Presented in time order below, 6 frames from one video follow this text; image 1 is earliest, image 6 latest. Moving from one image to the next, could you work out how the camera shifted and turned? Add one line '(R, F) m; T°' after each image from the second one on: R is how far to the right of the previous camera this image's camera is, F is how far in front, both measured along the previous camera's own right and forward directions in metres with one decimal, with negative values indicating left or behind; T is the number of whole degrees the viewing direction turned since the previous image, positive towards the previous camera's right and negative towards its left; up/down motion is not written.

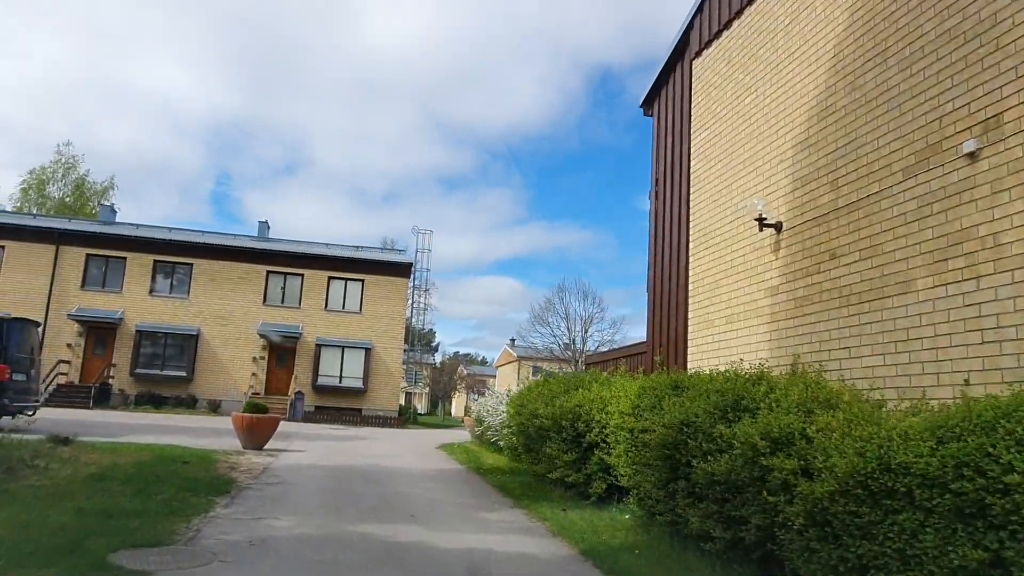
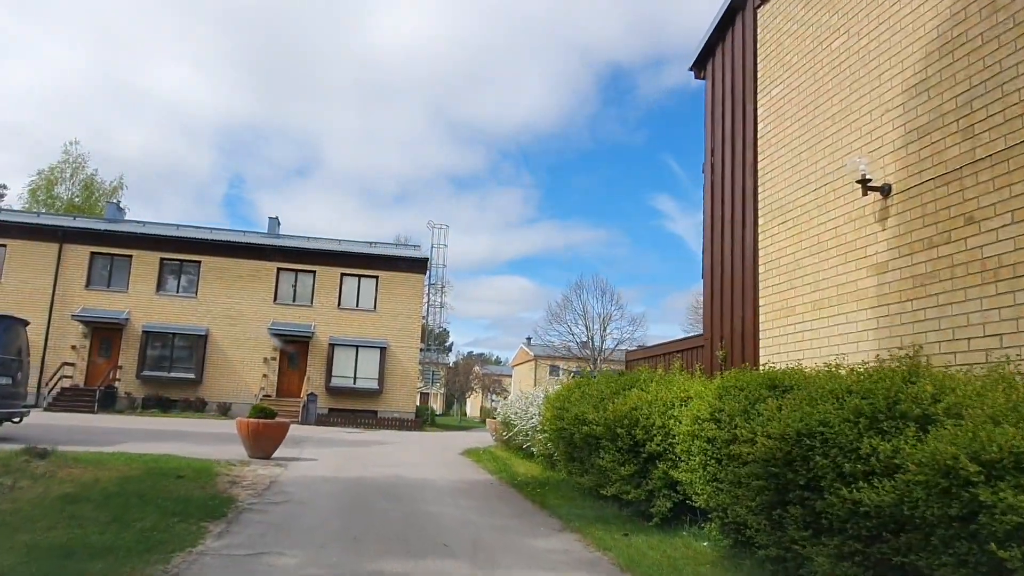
(-0.4, +1.5) m; -1°
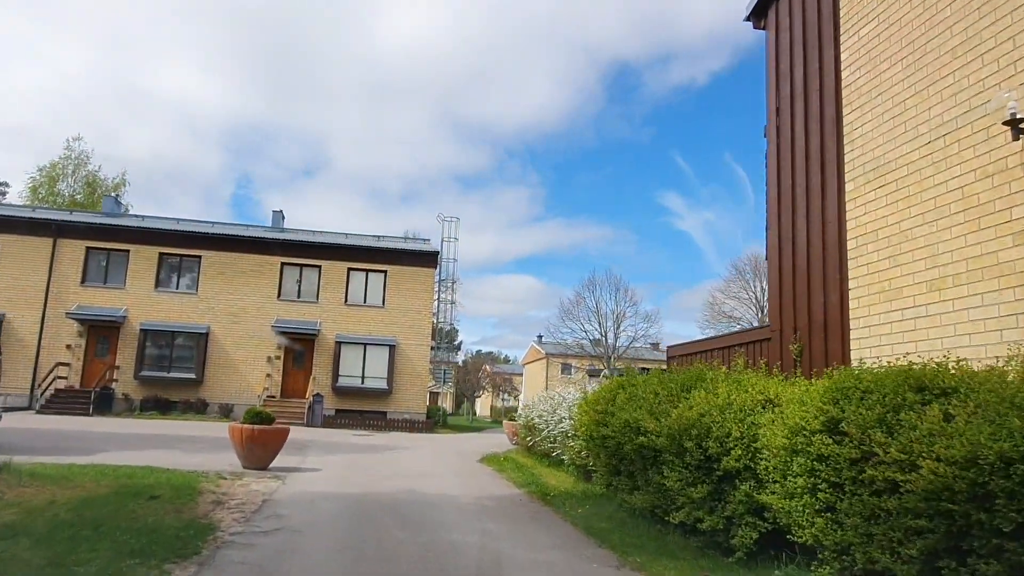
(-0.3, +1.5) m; -1°
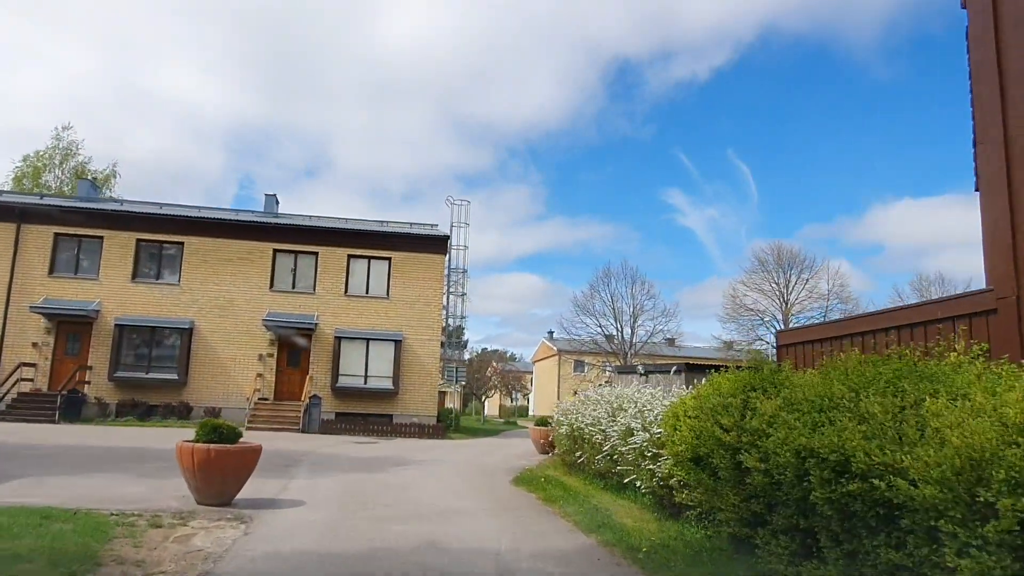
(-0.6, +3.2) m; 0°
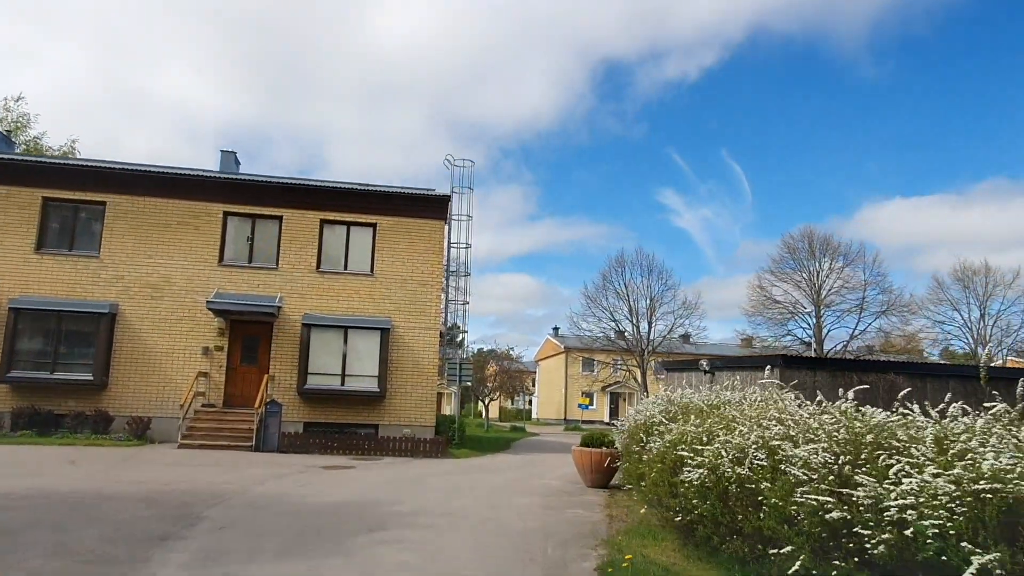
(-0.7, +6.1) m; 0°
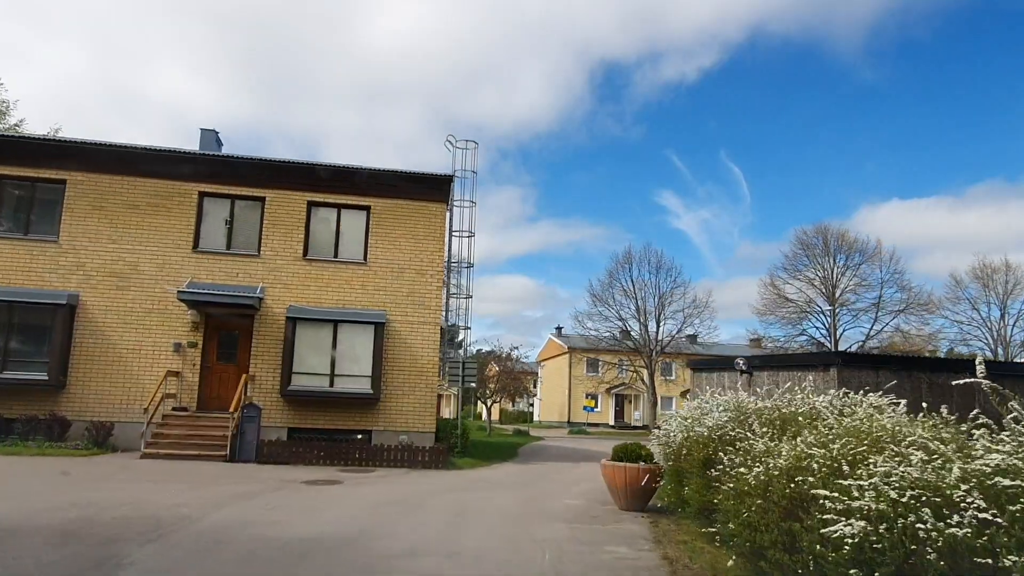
(-0.3, +2.3) m; 0°
